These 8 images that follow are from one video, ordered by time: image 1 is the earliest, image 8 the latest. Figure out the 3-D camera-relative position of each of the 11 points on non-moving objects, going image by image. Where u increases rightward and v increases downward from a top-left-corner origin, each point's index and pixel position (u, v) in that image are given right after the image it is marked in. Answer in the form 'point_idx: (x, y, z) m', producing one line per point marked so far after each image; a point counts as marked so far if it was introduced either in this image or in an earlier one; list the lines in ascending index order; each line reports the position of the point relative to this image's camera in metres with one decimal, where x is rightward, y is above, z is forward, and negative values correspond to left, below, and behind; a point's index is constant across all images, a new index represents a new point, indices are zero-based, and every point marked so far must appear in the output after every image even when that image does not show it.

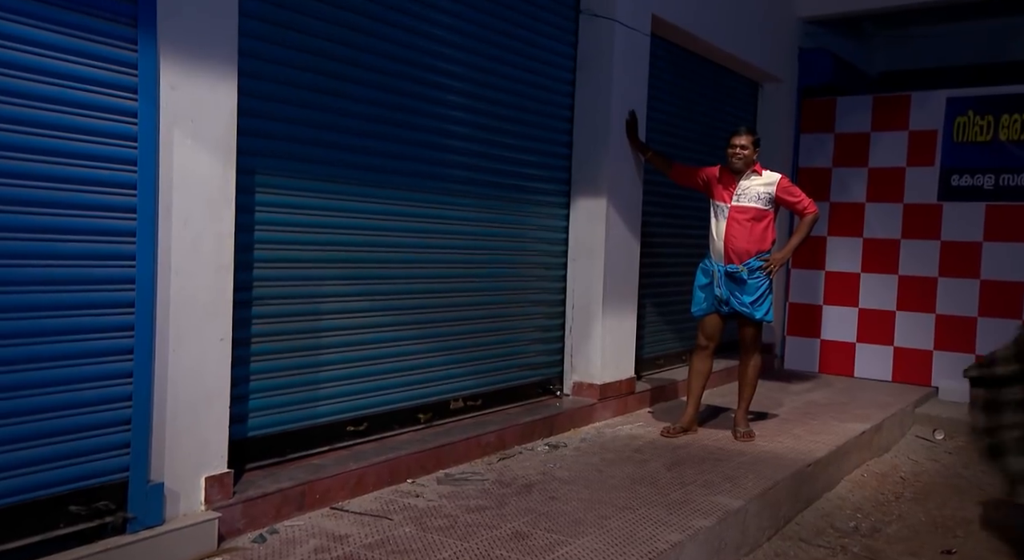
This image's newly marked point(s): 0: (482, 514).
0: (-0.1, -0.8, +3.1) m
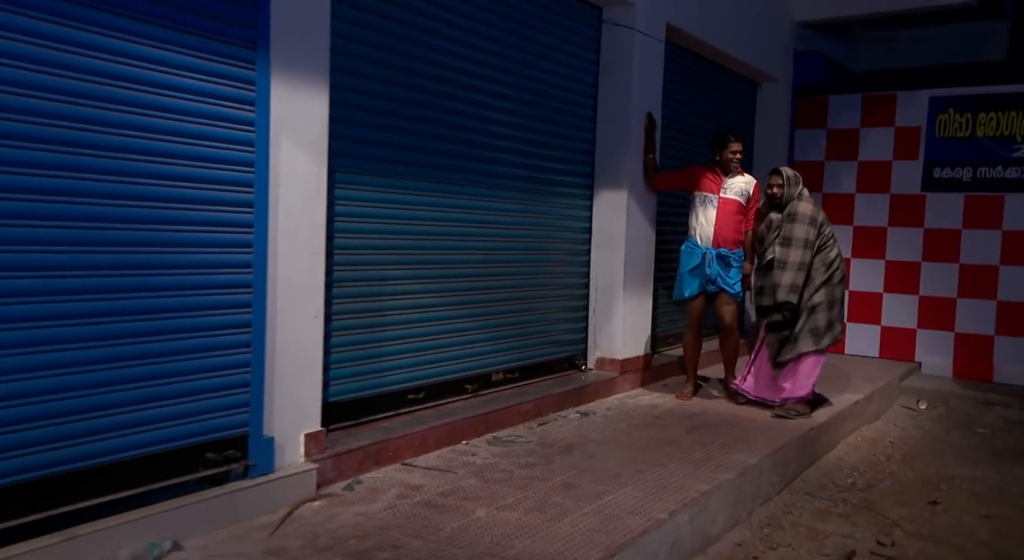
0: (+0.1, -0.8, +3.5) m
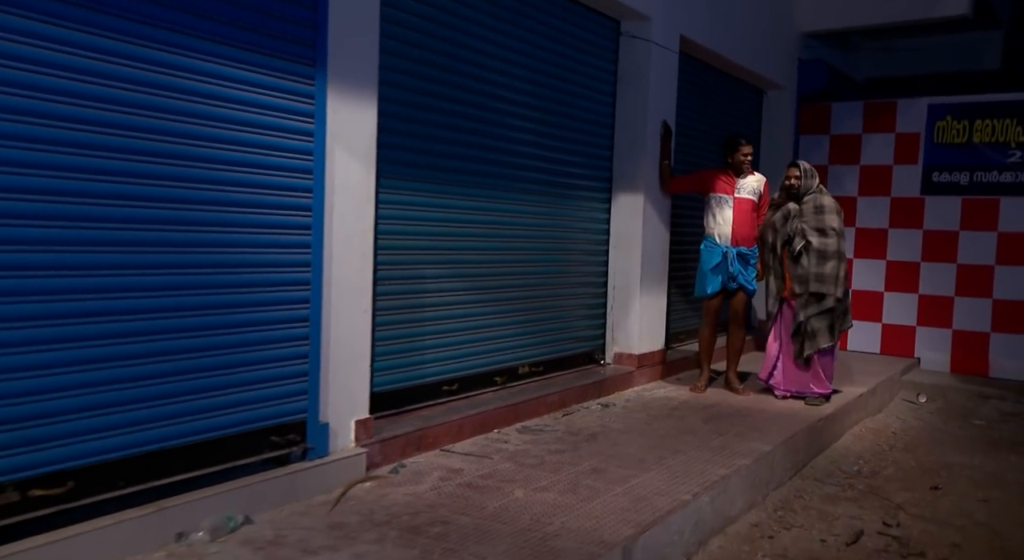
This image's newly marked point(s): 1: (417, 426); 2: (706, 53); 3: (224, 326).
0: (+0.2, -0.8, +3.8) m
1: (-0.4, -0.6, +3.7) m
2: (+1.3, +1.5, +5.7) m
3: (-1.0, -0.2, +2.9) m
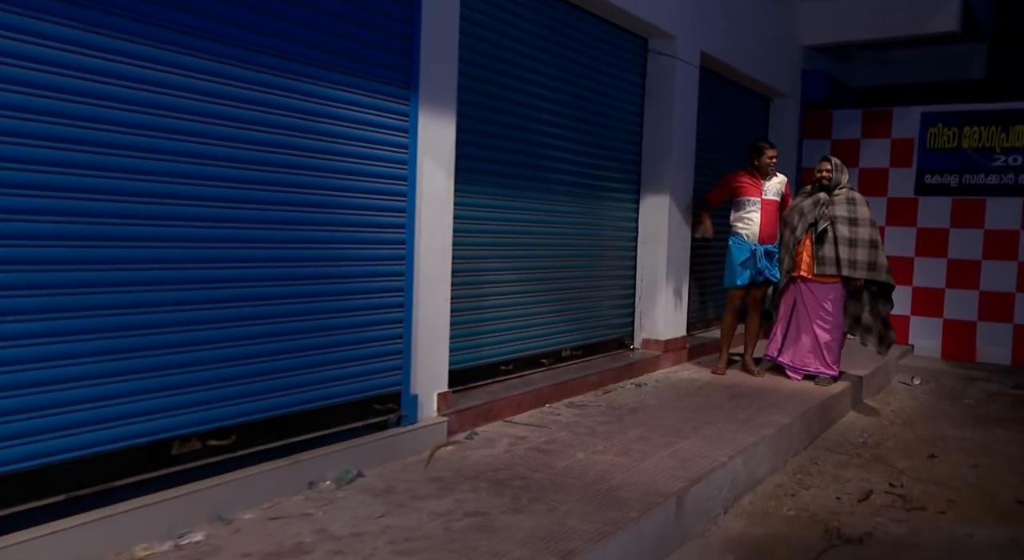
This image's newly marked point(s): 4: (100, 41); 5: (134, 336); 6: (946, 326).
0: (+0.5, -0.7, +4.3) m
1: (-0.1, -0.6, +4.2) m
2: (+1.6, +1.6, +6.2) m
3: (-0.7, -0.1, +3.4) m
4: (-1.3, +0.7, +2.5) m
5: (-1.2, -0.2, +2.7) m
6: (+3.8, -0.4, +7.4) m
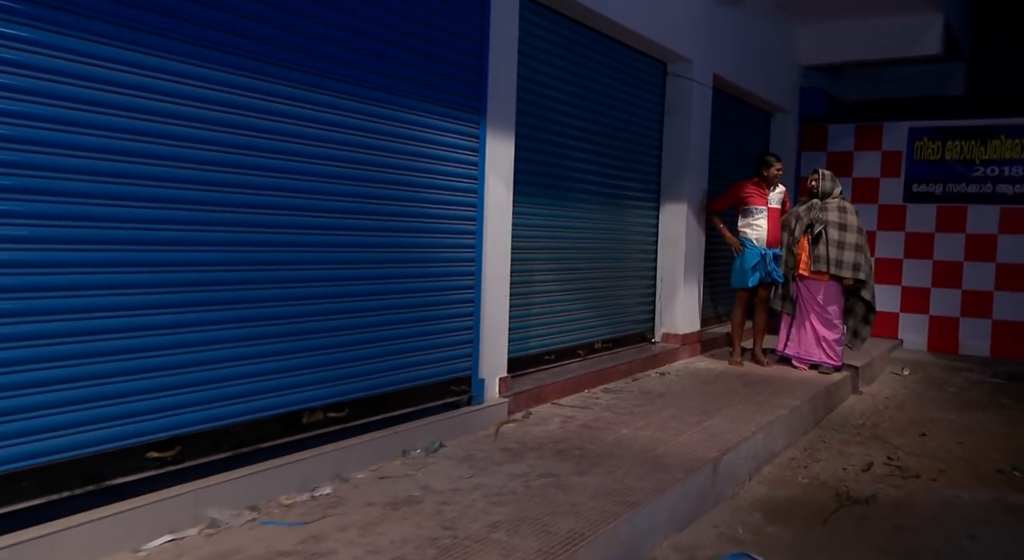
0: (+0.8, -0.7, +4.9) m
1: (+0.1, -0.6, +4.7) m
2: (+1.8, +1.6, +6.9) m
3: (-0.4, -0.1, +3.9) m
4: (-1.0, +0.7, +3.1) m
5: (-0.9, -0.2, +3.3) m
6: (+4.0, -0.4, +8.0) m
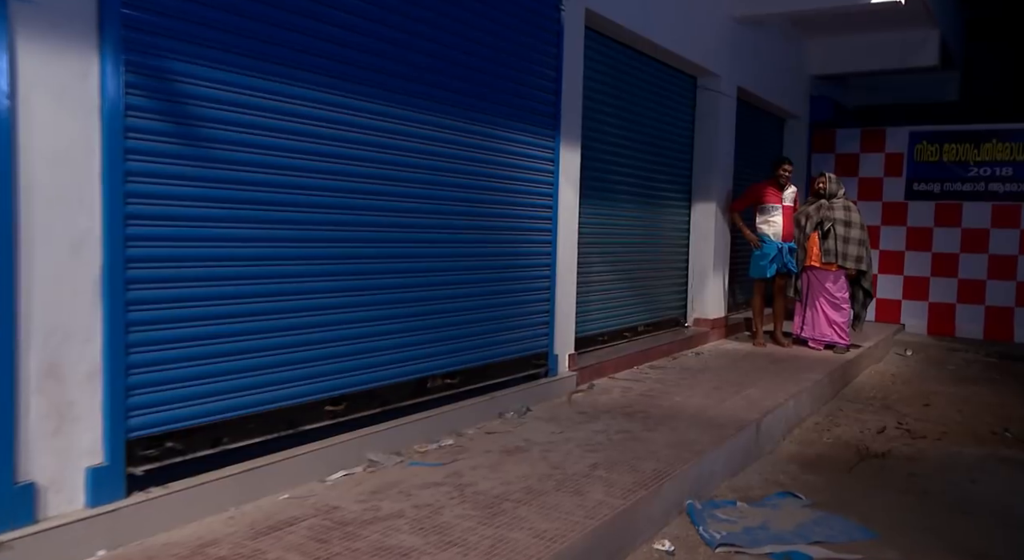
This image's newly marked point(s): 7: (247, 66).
0: (+1.2, -0.7, +5.7) m
1: (+0.5, -0.5, +5.5) m
2: (+2.2, +1.7, +7.6) m
3: (0.0, -0.1, +4.7) m
4: (-0.6, +0.8, +3.8) m
5: (-0.5, -0.1, +4.0) m
6: (+4.4, -0.3, +8.8) m
7: (-1.0, +0.8, +3.2) m
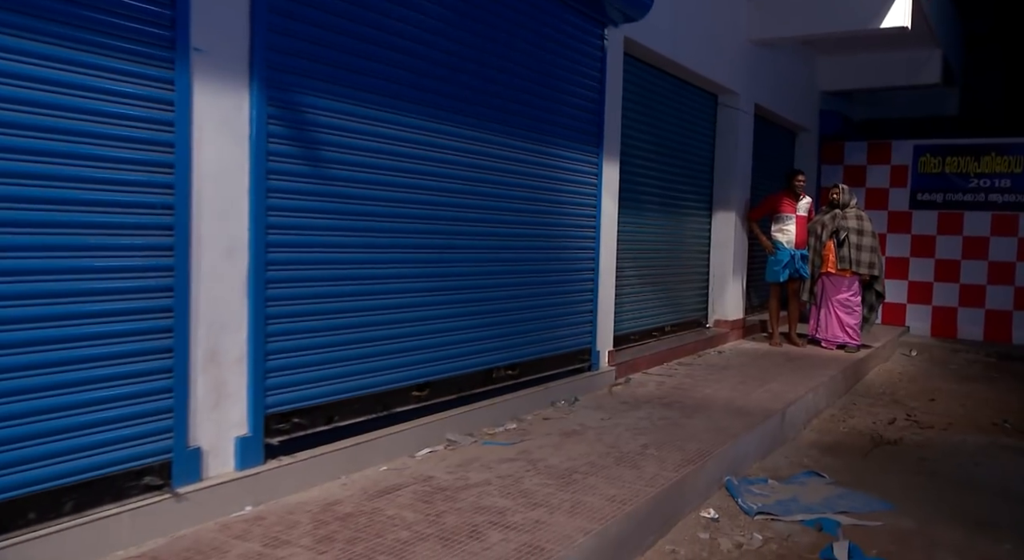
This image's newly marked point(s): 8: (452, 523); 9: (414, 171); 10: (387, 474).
0: (+1.5, -0.7, +6.2) m
1: (+0.8, -0.5, +6.0) m
2: (+2.5, +1.6, +8.2) m
3: (+0.3, -0.1, +5.2) m
4: (-0.3, +0.8, +4.3) m
5: (-0.2, -0.1, +4.5) m
6: (+4.7, -0.4, +9.3) m
7: (-0.7, +0.8, +3.8) m
8: (-0.2, -0.9, +3.3) m
9: (-0.5, +0.5, +4.0) m
10: (-0.6, -0.9, +3.7) m
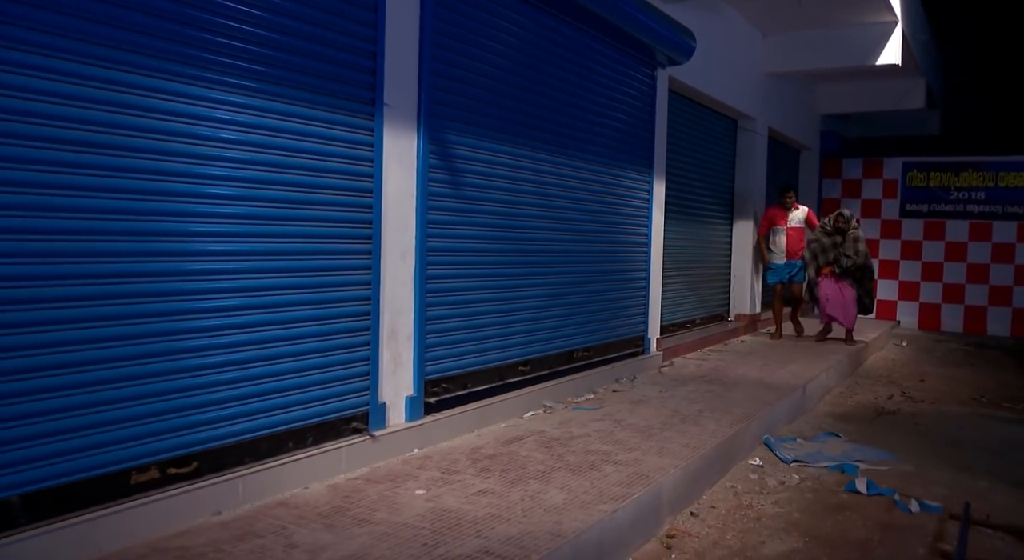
0: (+1.9, -0.7, +7.2) m
1: (+1.3, -0.5, +7.1) m
2: (+2.9, +1.6, +9.3) m
3: (+0.8, -0.1, +6.2) m
4: (+0.2, +0.8, +5.4) m
5: (+0.3, -0.1, +5.6) m
6: (+5.0, -0.4, +10.5) m
7: (-0.2, +0.8, +4.8) m
8: (+0.3, -0.9, +4.3) m
9: (0.0, +0.5, +5.1) m
10: (0.0, -0.8, +4.8) m
